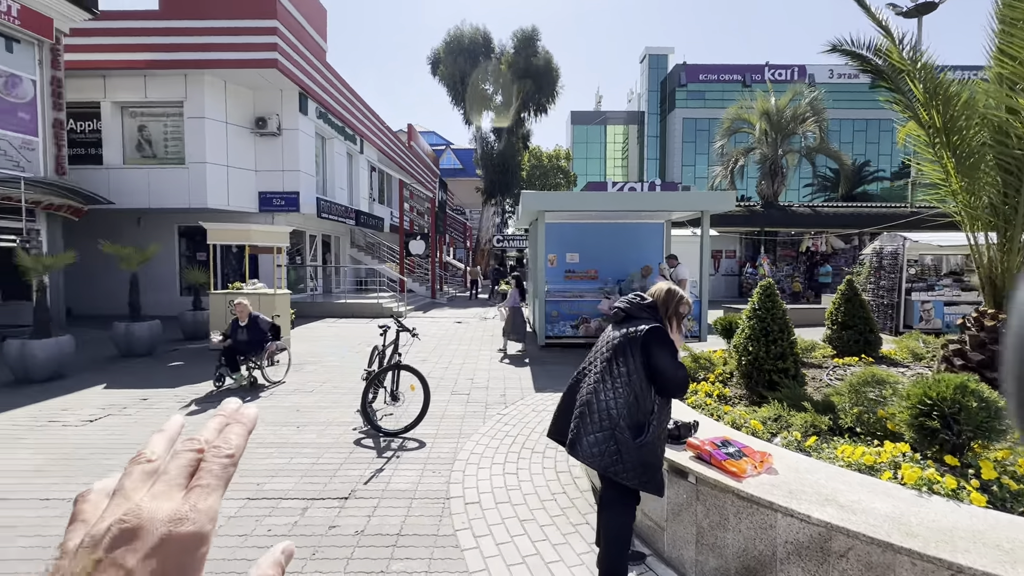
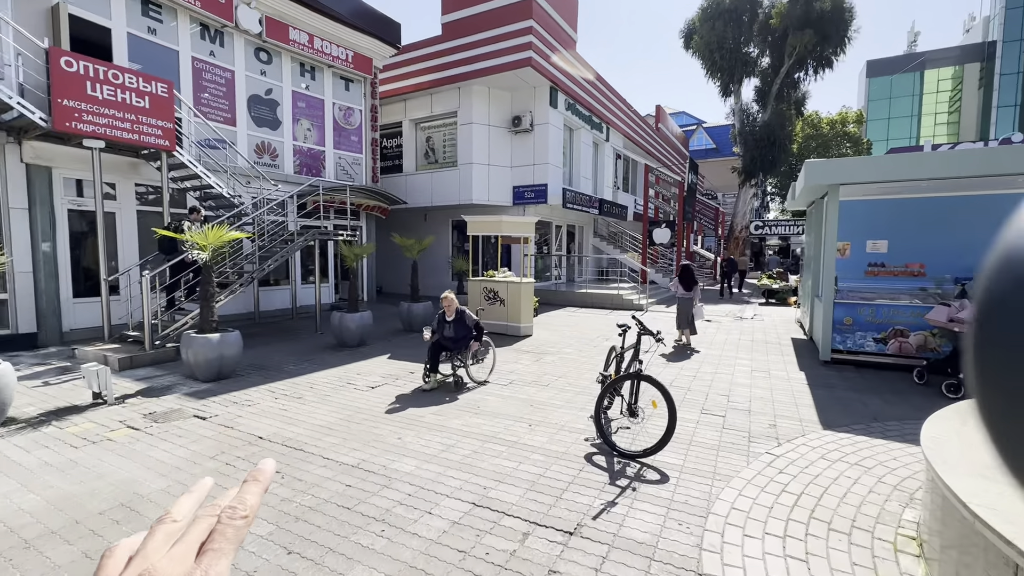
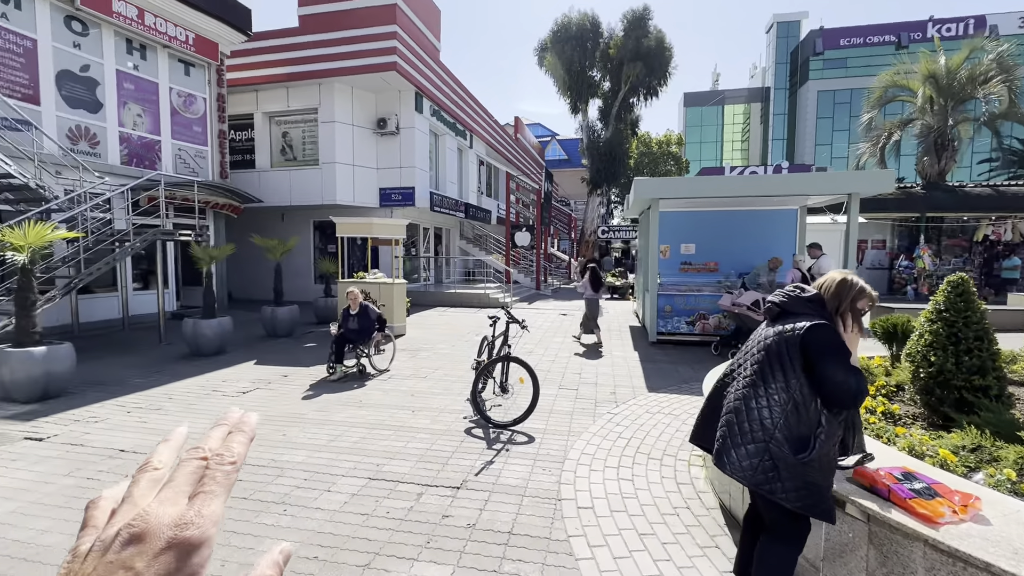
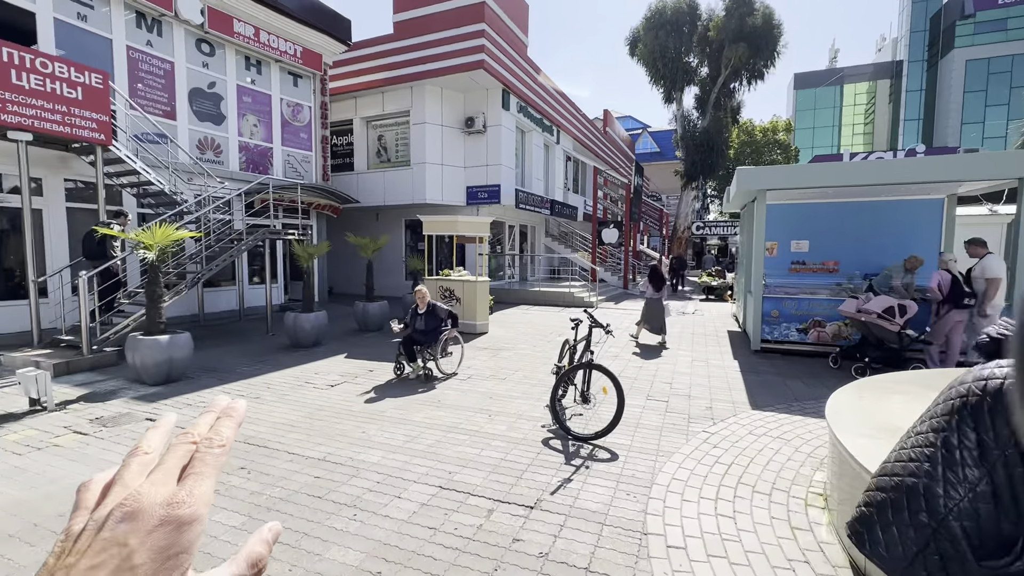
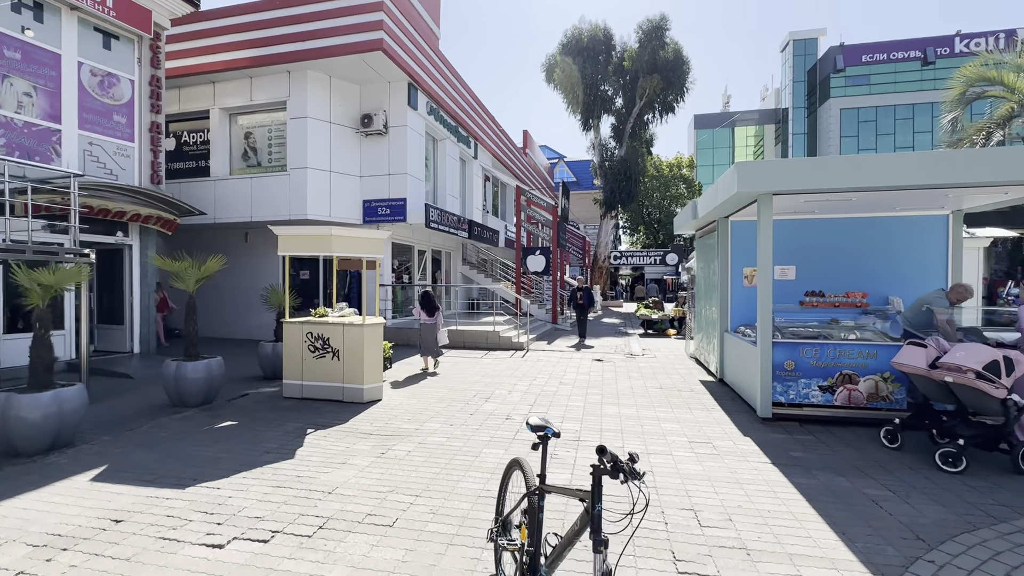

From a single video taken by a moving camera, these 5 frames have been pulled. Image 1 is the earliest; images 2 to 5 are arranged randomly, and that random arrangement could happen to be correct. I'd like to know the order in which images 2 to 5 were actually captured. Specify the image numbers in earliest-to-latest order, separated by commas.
3, 4, 2, 5
